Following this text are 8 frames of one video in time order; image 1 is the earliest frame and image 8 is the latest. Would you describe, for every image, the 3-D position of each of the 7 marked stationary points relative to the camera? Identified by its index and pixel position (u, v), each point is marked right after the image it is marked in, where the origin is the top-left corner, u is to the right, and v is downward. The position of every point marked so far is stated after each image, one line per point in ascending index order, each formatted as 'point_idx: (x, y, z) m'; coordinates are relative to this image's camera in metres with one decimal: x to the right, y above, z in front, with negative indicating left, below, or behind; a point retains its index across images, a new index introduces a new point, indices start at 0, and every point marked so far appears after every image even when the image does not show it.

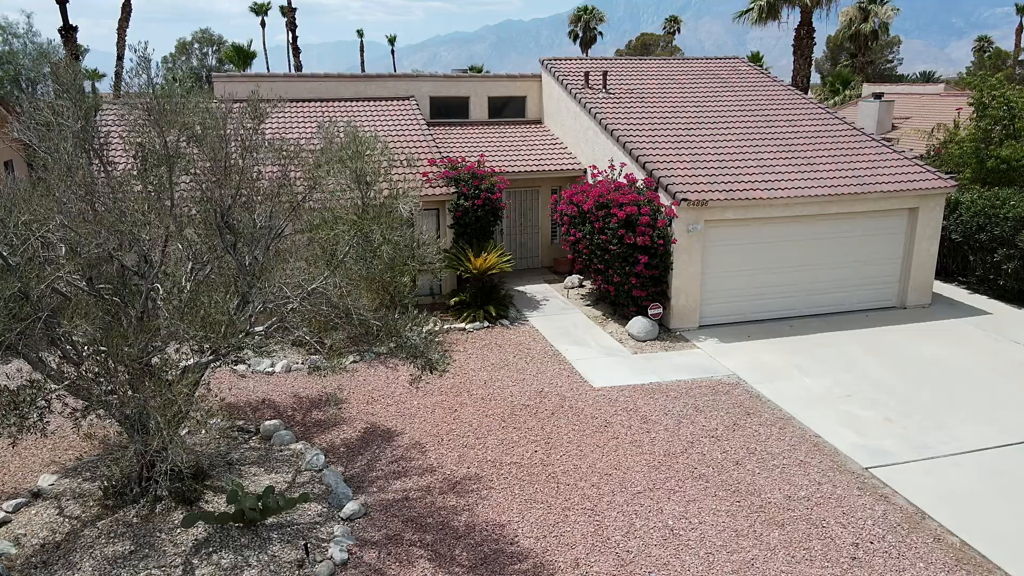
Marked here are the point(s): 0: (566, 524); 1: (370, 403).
0: (+0.5, -2.4, +7.7) m
1: (-2.0, -1.6, +10.5) m
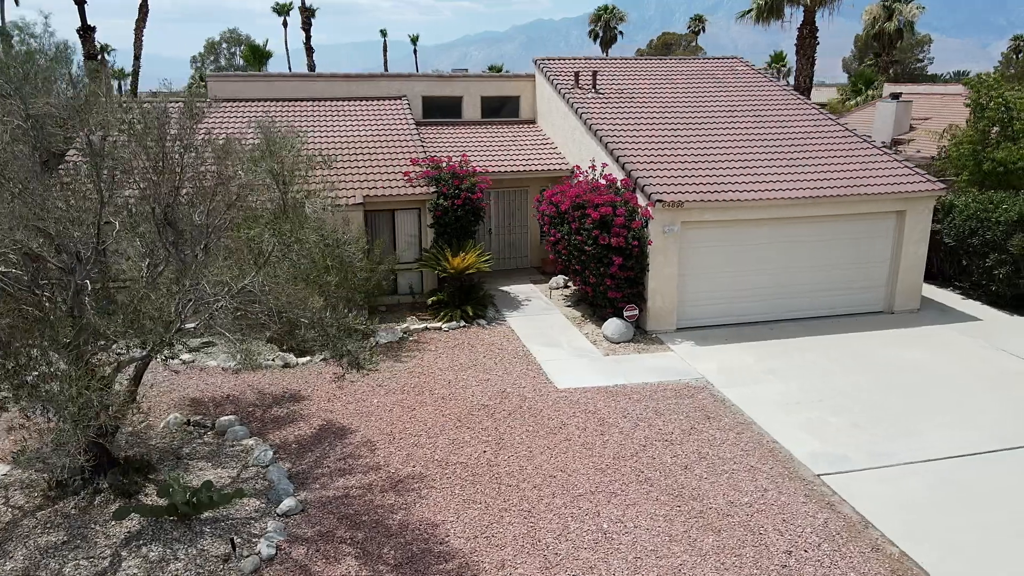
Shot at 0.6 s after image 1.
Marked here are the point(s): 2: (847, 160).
0: (-0.1, -2.4, +7.7) m
1: (-2.6, -1.6, +10.6) m
2: (+6.7, +2.5, +15.1) m
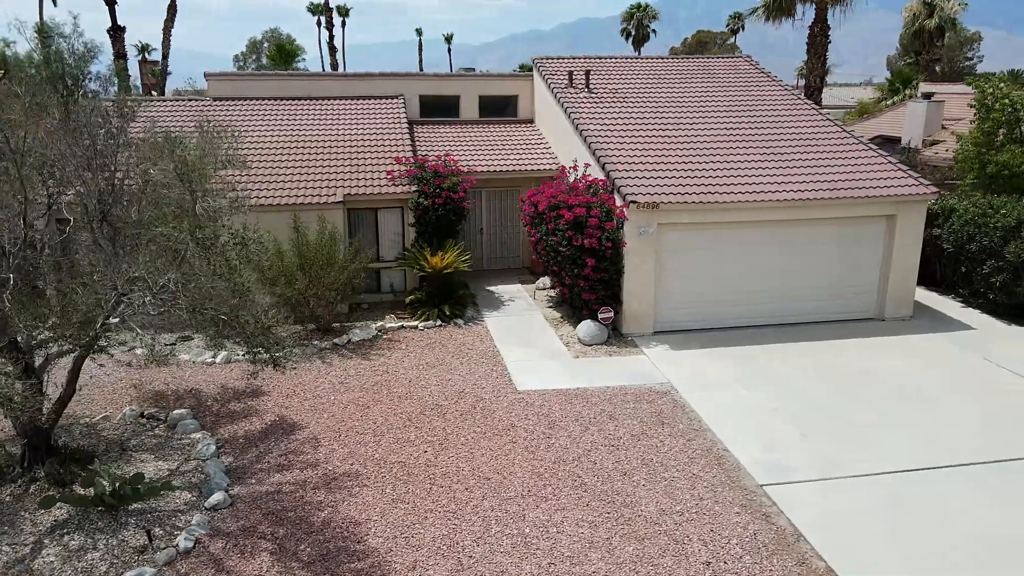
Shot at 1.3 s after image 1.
0: (-0.9, -2.4, +7.7) m
1: (-3.2, -1.6, +10.7) m
2: (+6.4, +2.4, +14.7) m
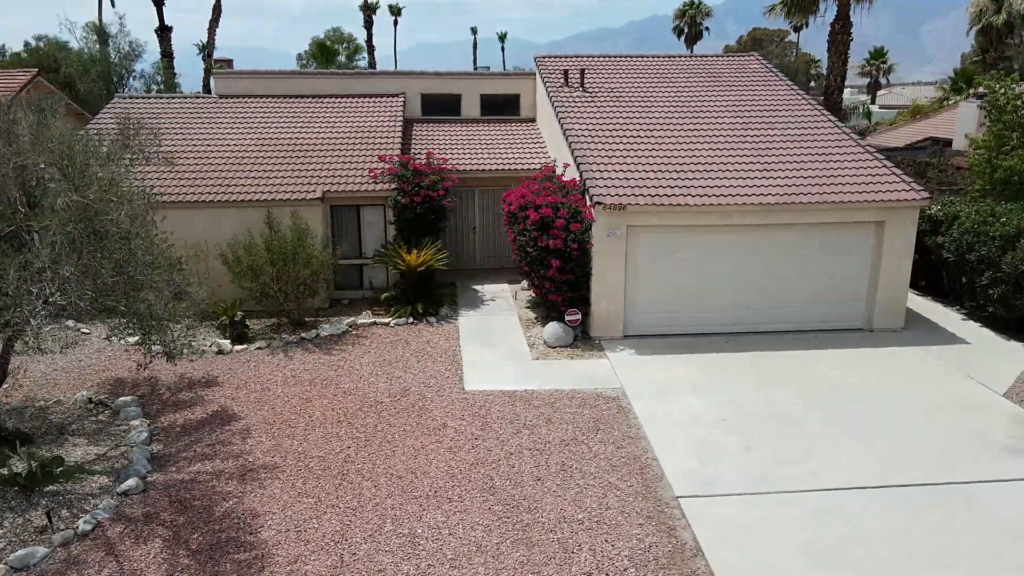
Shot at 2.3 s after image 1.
0: (-2.0, -2.4, +7.8) m
1: (-4.0, -1.5, +11.0) m
2: (+6.0, +2.3, +14.1) m
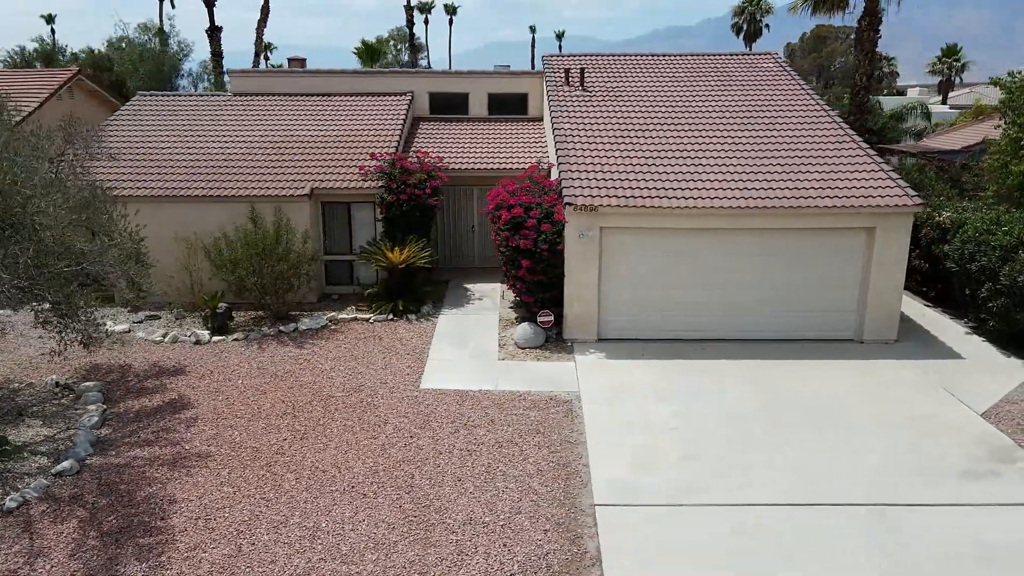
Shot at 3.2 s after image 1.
0: (-3.0, -2.4, +7.9) m
1: (-4.7, -1.4, +11.3) m
2: (+5.6, +2.1, +13.6) m
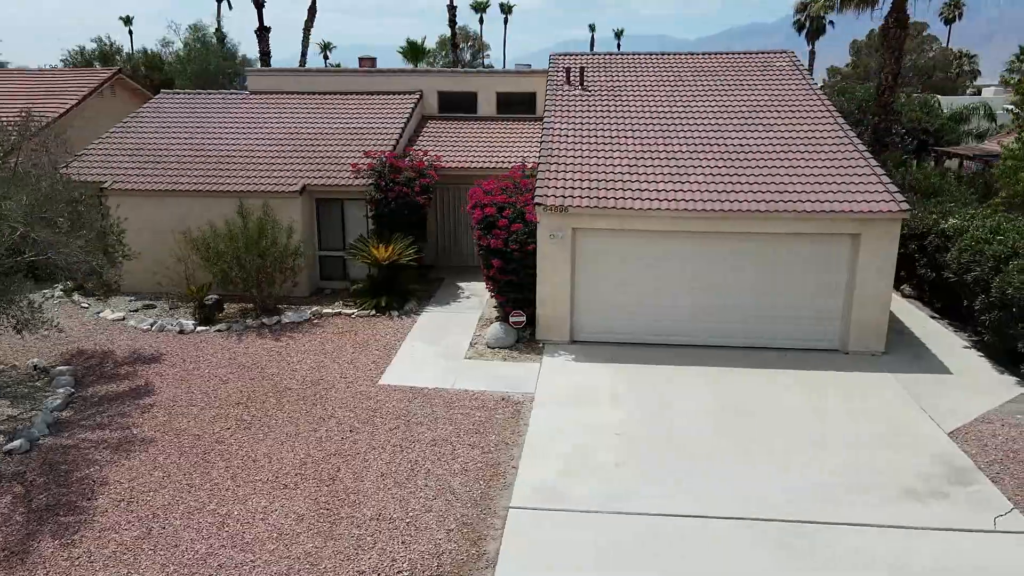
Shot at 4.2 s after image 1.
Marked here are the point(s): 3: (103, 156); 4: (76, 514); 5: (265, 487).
0: (-4.0, -2.3, +8.2) m
1: (-5.3, -1.2, +11.7) m
2: (+5.3, +2.0, +13.1) m
3: (-8.9, +2.8, +16.1) m
4: (-4.6, -2.4, +7.8) m
5: (-2.8, -2.2, +8.4) m
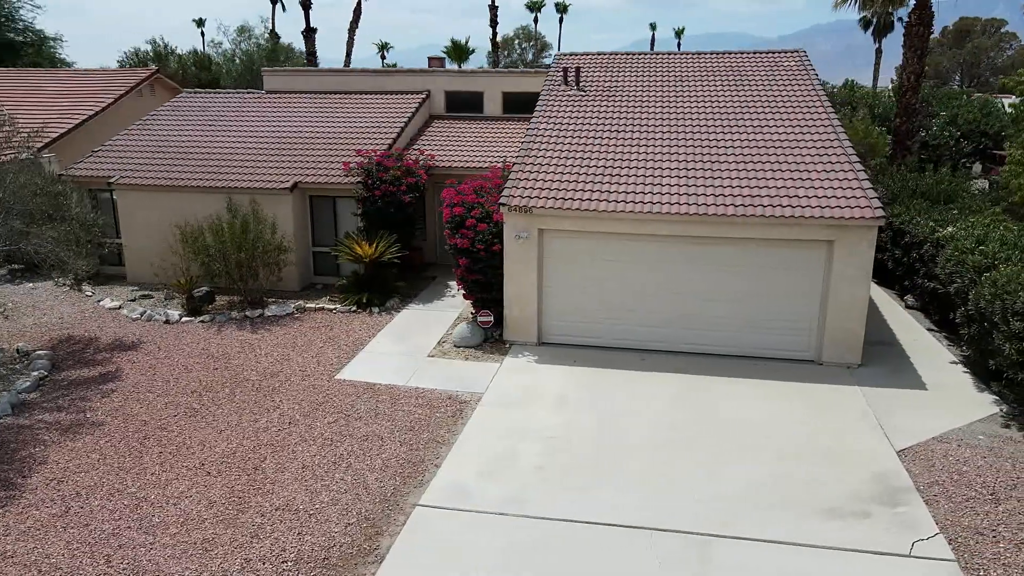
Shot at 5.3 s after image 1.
0: (-5.0, -2.2, +8.7) m
1: (-6.0, -1.1, +12.2) m
2: (+4.8, +1.9, +12.7) m
3: (-9.0, +3.1, +17.0) m
4: (-5.6, -2.3, +8.3) m
5: (-3.8, -2.2, +8.7) m
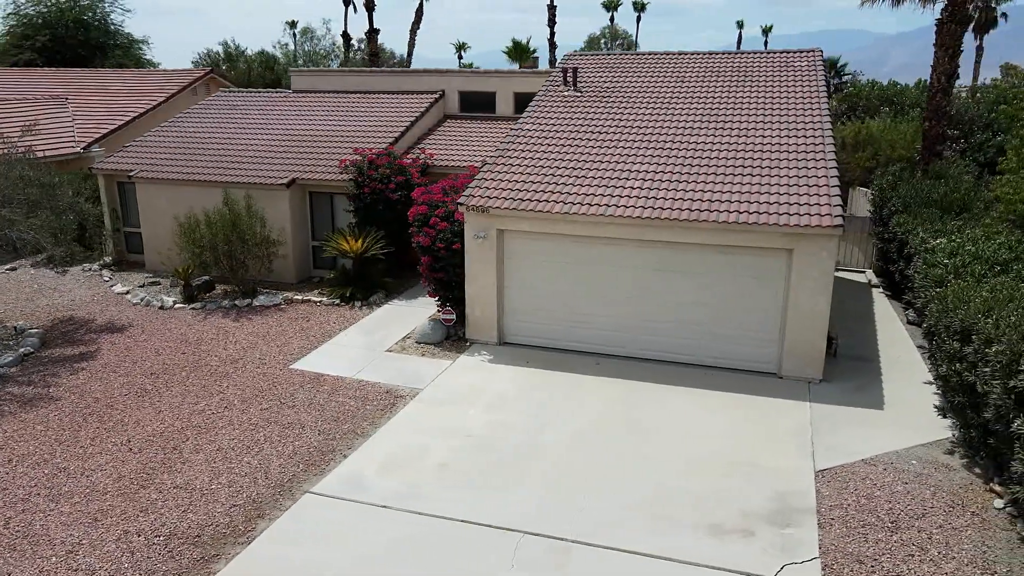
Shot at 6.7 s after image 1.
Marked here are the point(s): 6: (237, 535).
0: (-6.2, -2.0, +9.4) m
1: (-6.7, -0.9, +13.1) m
2: (+4.1, +1.7, +12.2) m
3: (-9.0, +3.4, +18.1) m
4: (-6.9, -2.0, +9.1) m
5: (-5.0, -2.0, +9.3) m
6: (-2.9, -2.6, +7.7) m
